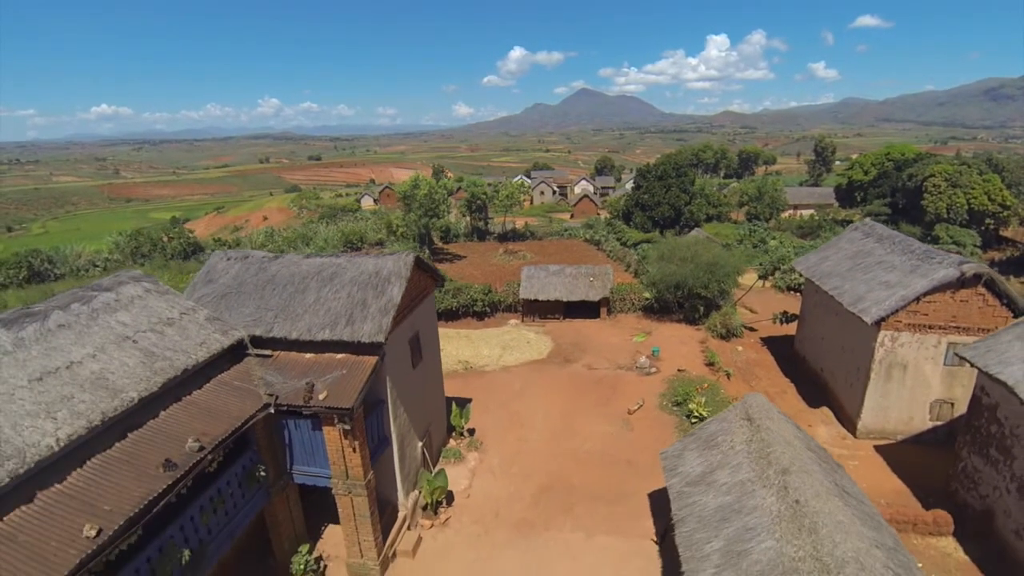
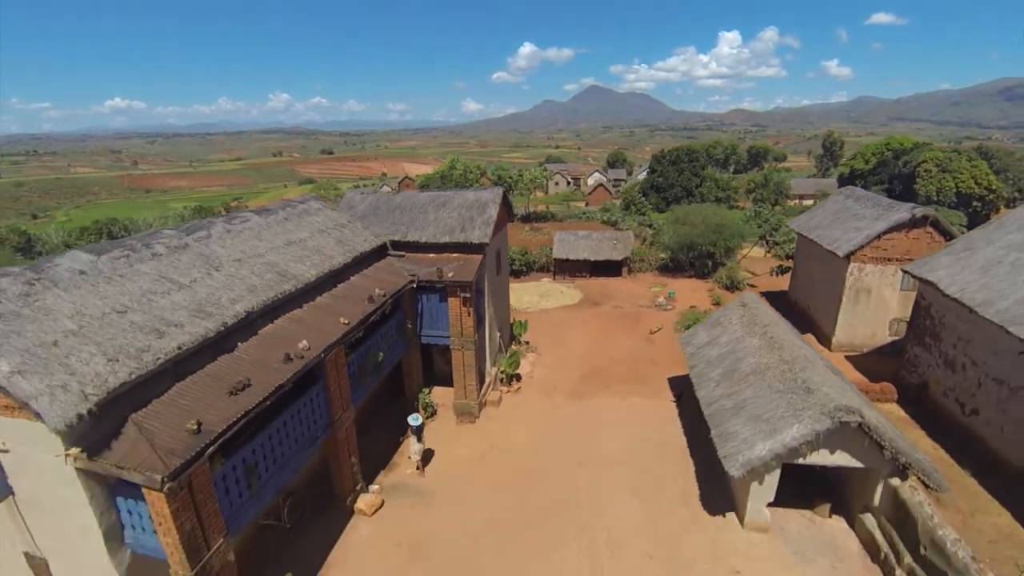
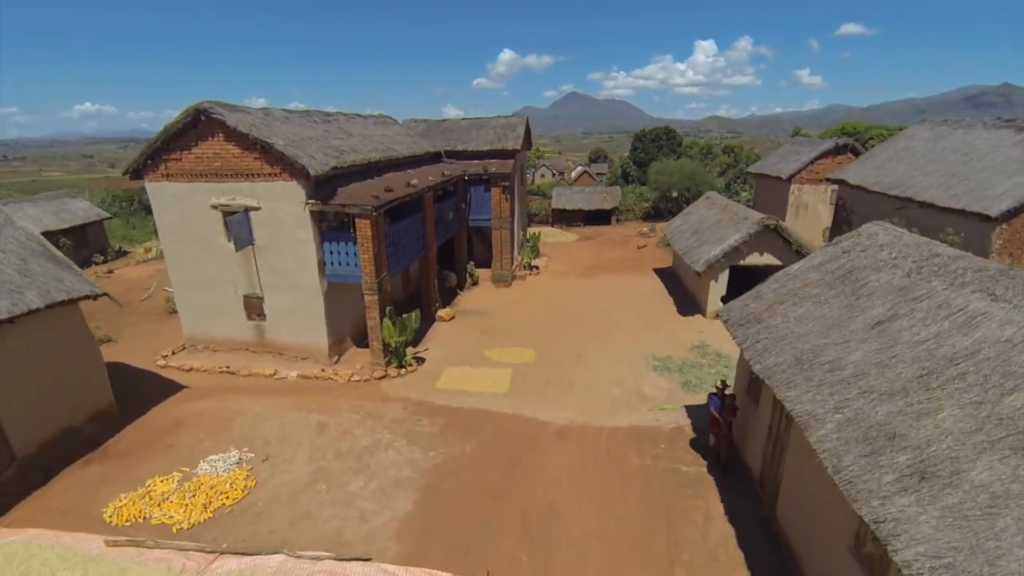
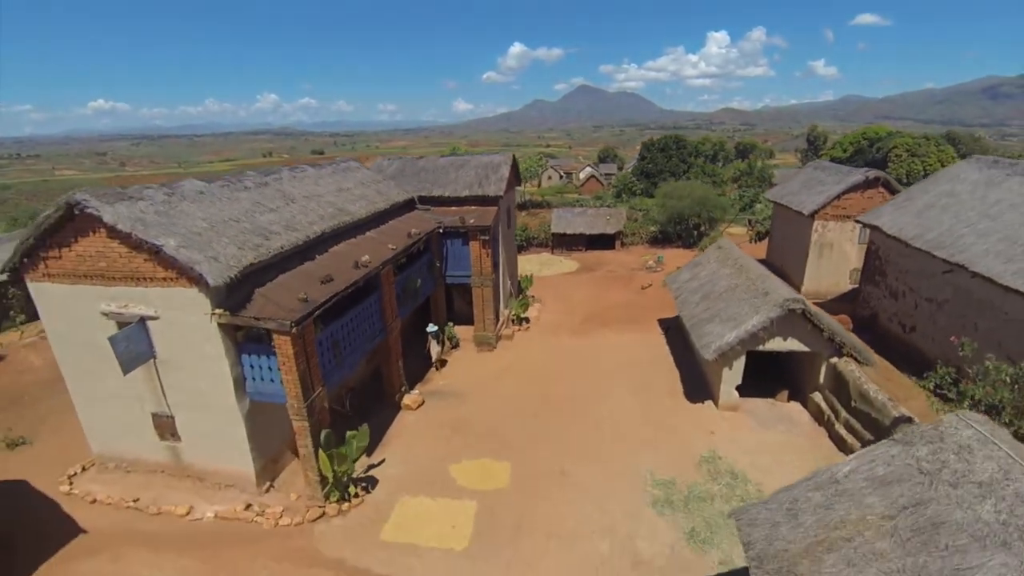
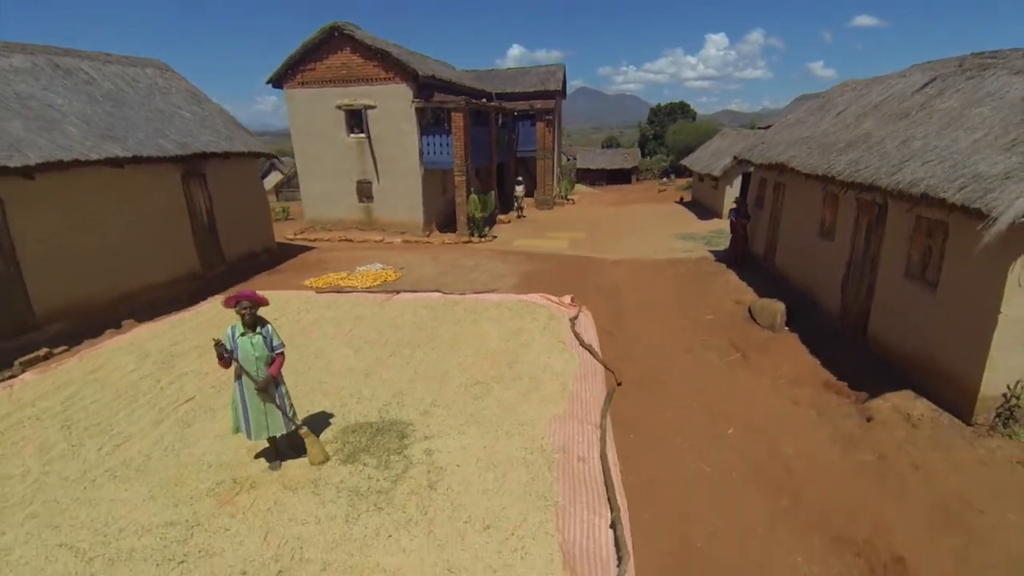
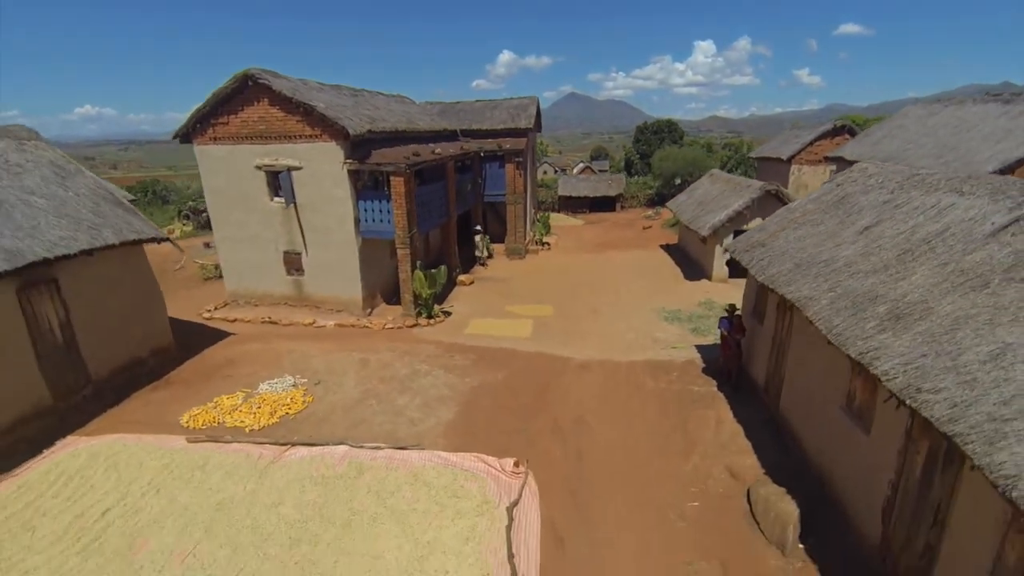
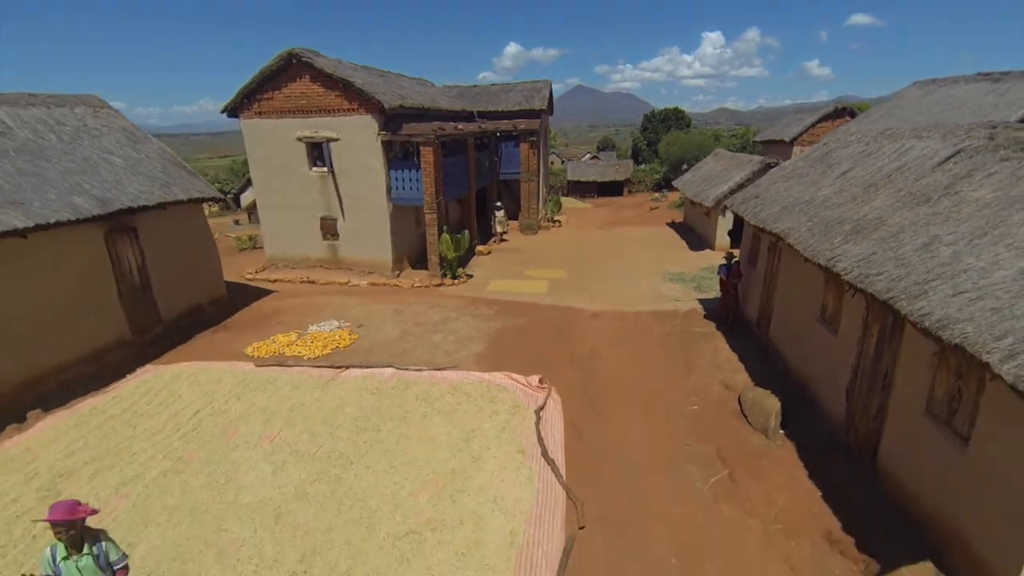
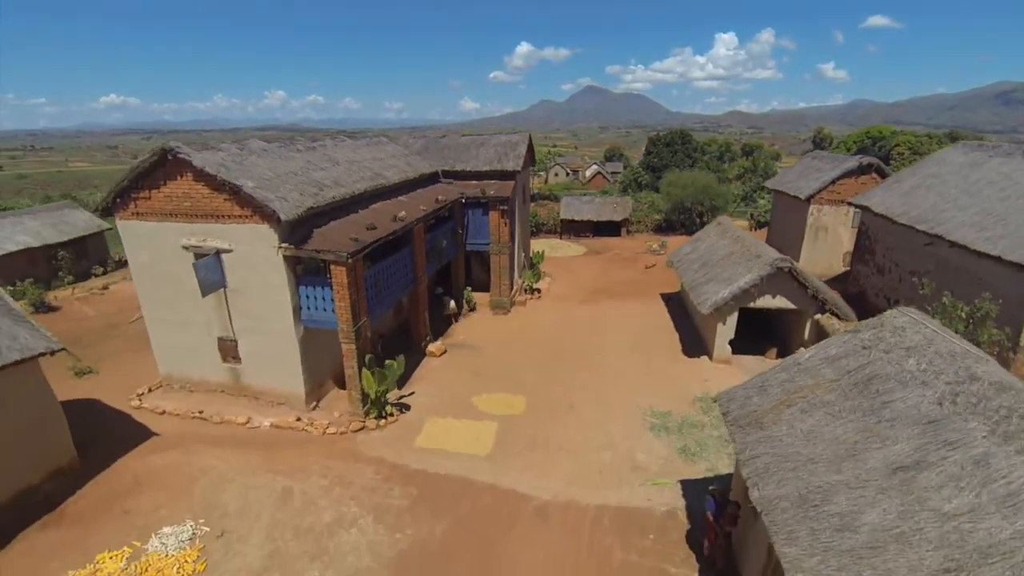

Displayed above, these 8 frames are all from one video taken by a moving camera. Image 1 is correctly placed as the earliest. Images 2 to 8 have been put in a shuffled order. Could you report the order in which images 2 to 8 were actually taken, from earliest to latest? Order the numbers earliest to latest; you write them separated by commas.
2, 4, 8, 3, 6, 7, 5
